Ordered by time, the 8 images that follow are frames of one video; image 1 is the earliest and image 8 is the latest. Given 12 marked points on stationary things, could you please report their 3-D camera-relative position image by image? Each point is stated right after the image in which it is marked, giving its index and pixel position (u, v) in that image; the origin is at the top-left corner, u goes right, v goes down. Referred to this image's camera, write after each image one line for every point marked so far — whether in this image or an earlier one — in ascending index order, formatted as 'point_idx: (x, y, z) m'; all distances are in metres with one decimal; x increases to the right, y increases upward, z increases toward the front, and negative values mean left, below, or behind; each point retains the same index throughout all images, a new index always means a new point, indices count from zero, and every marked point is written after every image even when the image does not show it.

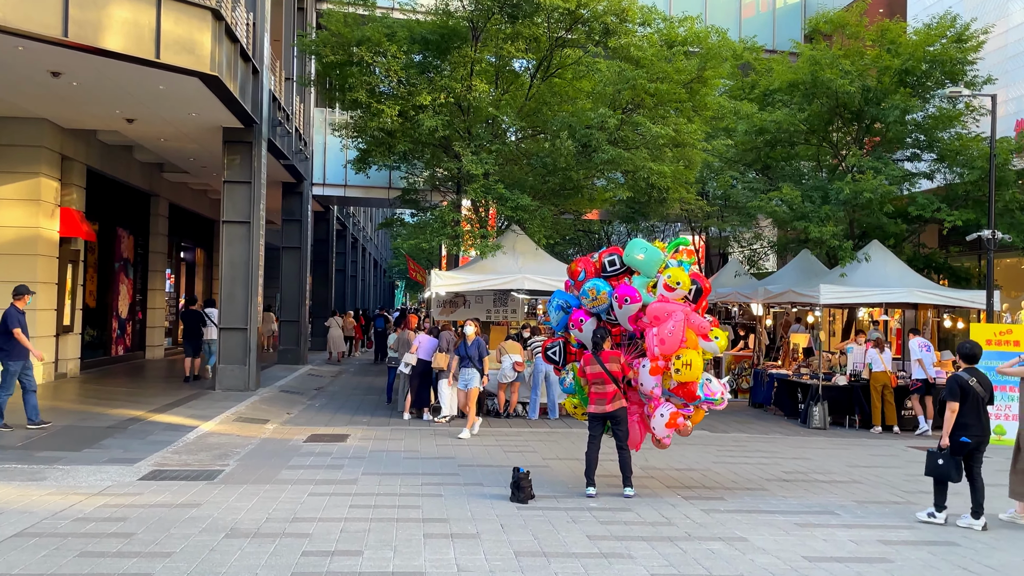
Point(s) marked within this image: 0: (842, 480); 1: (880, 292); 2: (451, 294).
0: (+3.3, -1.9, +9.5) m
1: (+5.7, -0.1, +14.9) m
2: (-1.0, -0.1, +16.7) m
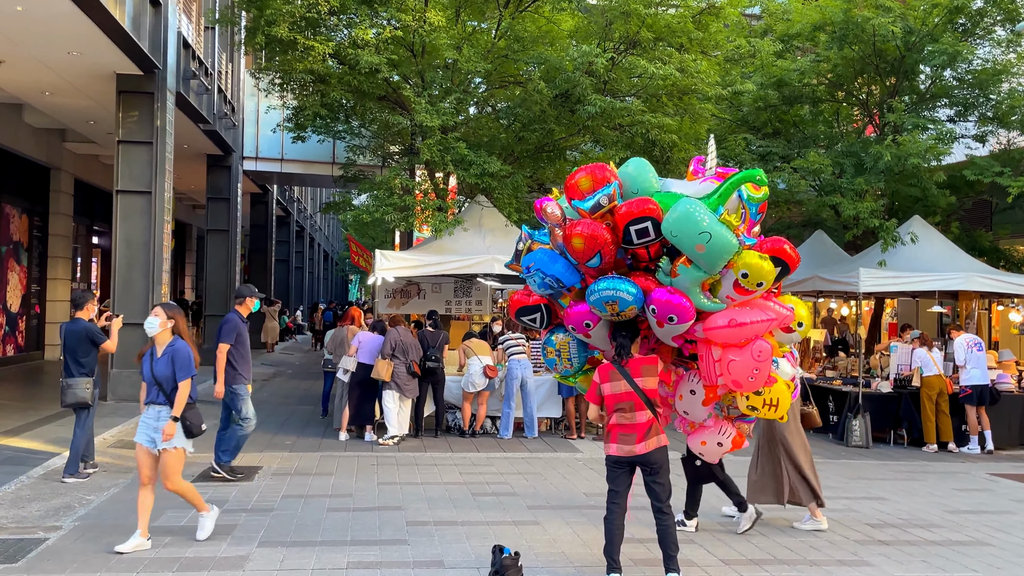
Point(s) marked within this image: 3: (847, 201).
0: (+3.1, -1.7, +6.6) m
1: (+5.3, +0.1, +12.1) m
2: (-1.5, +0.1, +13.6) m
3: (+4.5, +1.2, +13.0) m
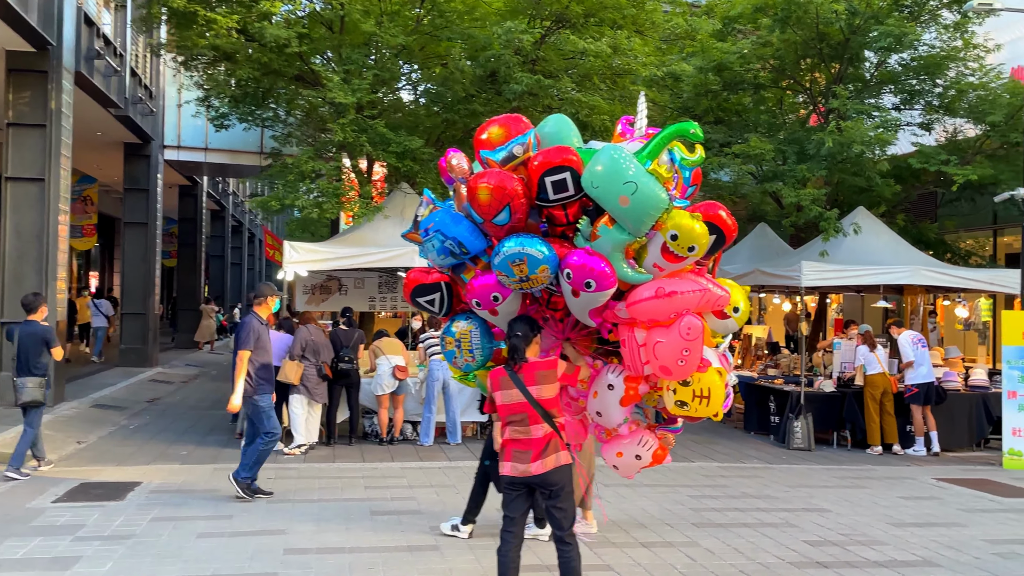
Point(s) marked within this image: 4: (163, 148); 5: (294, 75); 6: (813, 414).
0: (+2.4, -1.7, +6.0) m
1: (+4.3, +0.2, +11.5) m
2: (-2.5, +0.1, +12.7) m
3: (+3.6, +1.3, +12.4) m
4: (-7.3, +2.9, +20.0) m
5: (-2.7, +2.6, +12.0) m
6: (+3.6, -1.5, +11.6) m
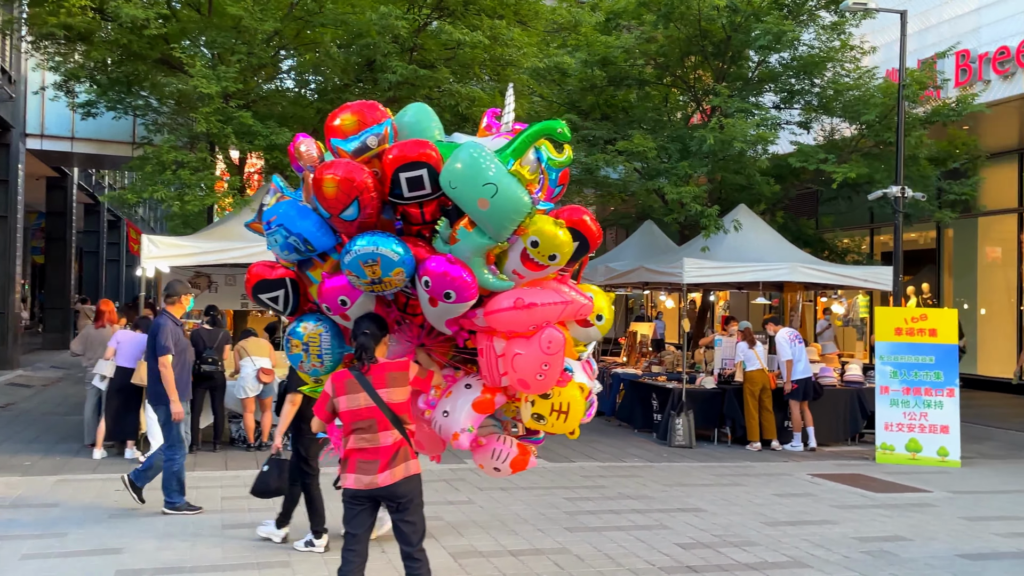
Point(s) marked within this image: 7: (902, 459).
0: (+1.6, -1.7, +5.8) m
1: (+2.9, +0.2, +11.6) m
2: (-4.0, +0.2, +12.0) m
3: (+2.0, +1.3, +12.3) m
4: (-9.5, +3.0, +18.8) m
5: (-4.2, +2.7, +11.3) m
6: (+2.2, -1.5, +11.5) m
7: (+4.1, -1.8, +10.2) m
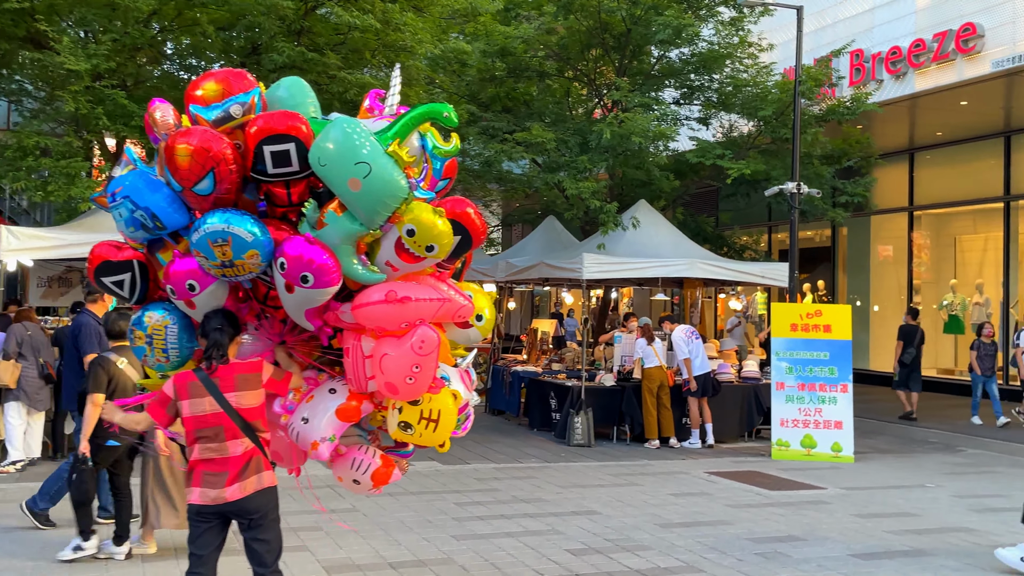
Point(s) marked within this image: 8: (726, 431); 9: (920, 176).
0: (+0.9, -1.6, +5.6) m
1: (+1.7, +0.3, +11.4) m
2: (-5.3, +0.2, +11.2) m
3: (+0.7, +1.4, +12.1) m
4: (-11.4, +3.0, +17.4) m
5: (-5.3, +2.7, +10.5) m
6: (+1.0, -1.4, +11.3) m
7: (+3.0, -1.8, +10.1) m
8: (+2.6, -1.7, +11.6) m
9: (+8.0, +2.2, +18.8) m
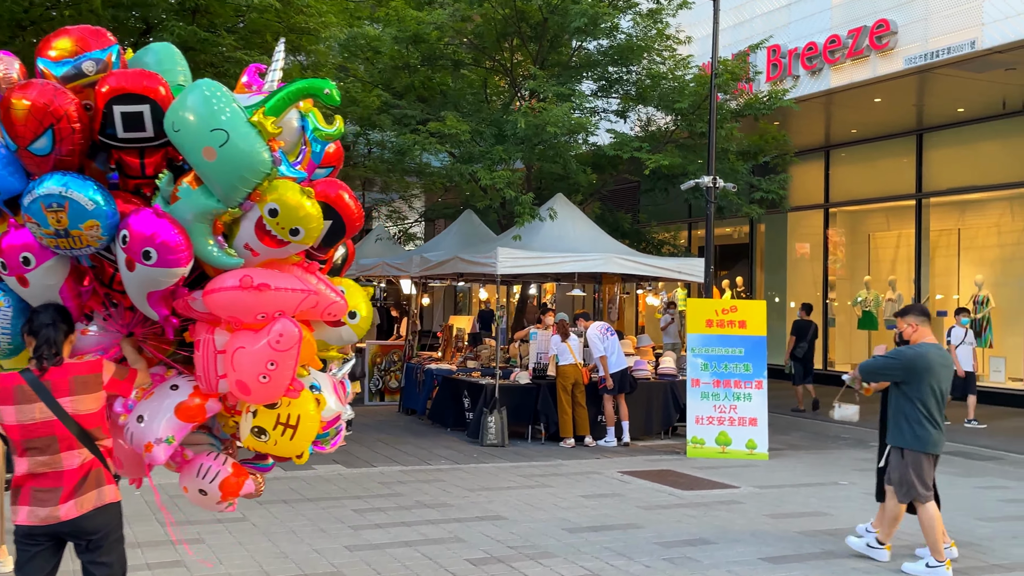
0: (+0.3, -1.6, +5.3) m
1: (+0.7, +0.3, +11.2) m
2: (-6.3, +0.3, +10.4) m
3: (-0.3, +1.4, +11.8) m
4: (-12.8, +3.1, +16.1) m
5: (-6.3, +2.8, +9.7) m
6: (-0.1, -1.4, +11.0) m
7: (+2.1, -1.7, +10.0) m
8: (+1.5, -1.7, +11.4) m
9: (+6.4, +2.3, +19.0) m
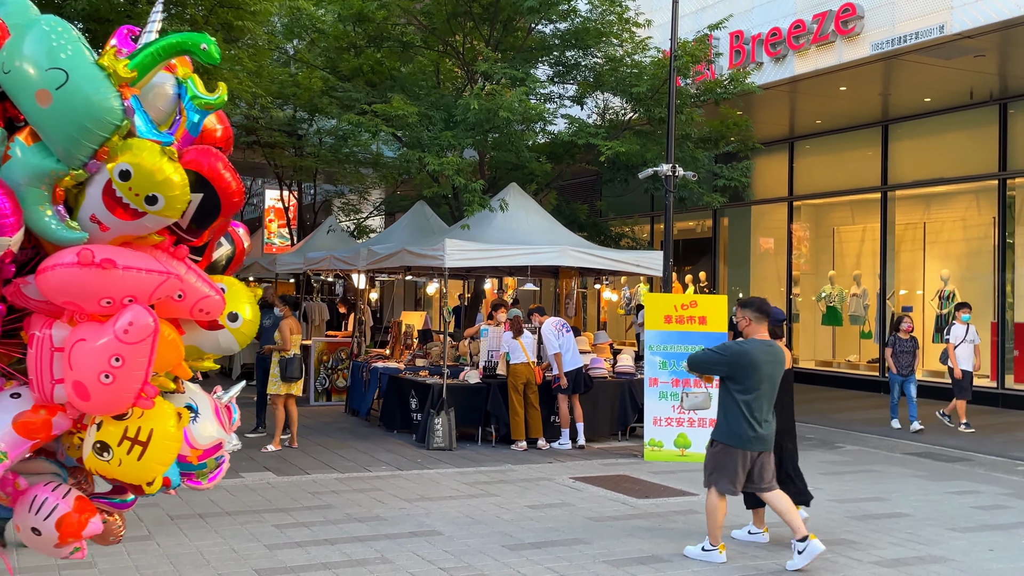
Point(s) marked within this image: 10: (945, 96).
0: (0.0, -1.6, +4.7) m
1: (+0.1, +0.4, +10.6) m
2: (-6.8, +0.4, +9.6) m
3: (-0.9, +1.5, +11.1) m
4: (-13.5, +3.2, +15.1) m
5: (-6.8, +2.9, +8.8) m
6: (-0.6, -1.3, +10.4) m
7: (+1.6, -1.7, +9.5) m
8: (+1.0, -1.6, +10.8) m
9: (+5.6, +2.4, +18.6) m
10: (+6.6, +2.9, +14.7) m
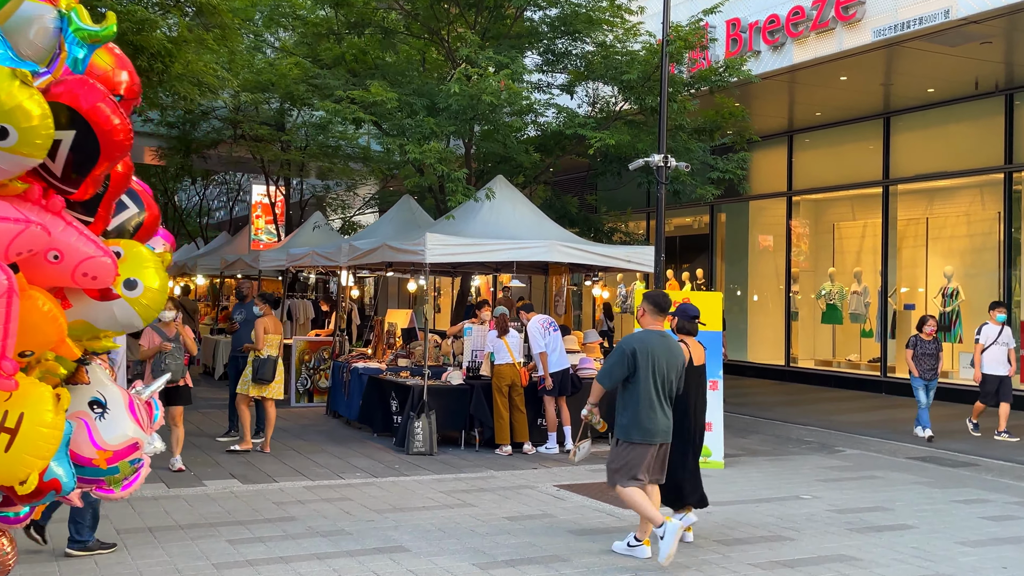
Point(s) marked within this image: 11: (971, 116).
0: (-0.2, -1.5, +4.2) m
1: (-0.1, +0.4, +10.1) m
2: (-7.0, +0.4, +9.1) m
3: (-1.1, +1.5, +10.6) m
4: (-13.7, +3.3, +14.6) m
5: (-6.9, +2.9, +8.3) m
6: (-0.8, -1.3, +9.9) m
7: (+1.4, -1.6, +9.0) m
8: (+0.8, -1.6, +10.3) m
9: (+5.4, +2.4, +18.1) m
10: (+6.5, +3.0, +14.2) m
11: (+7.1, +2.7, +14.9) m
